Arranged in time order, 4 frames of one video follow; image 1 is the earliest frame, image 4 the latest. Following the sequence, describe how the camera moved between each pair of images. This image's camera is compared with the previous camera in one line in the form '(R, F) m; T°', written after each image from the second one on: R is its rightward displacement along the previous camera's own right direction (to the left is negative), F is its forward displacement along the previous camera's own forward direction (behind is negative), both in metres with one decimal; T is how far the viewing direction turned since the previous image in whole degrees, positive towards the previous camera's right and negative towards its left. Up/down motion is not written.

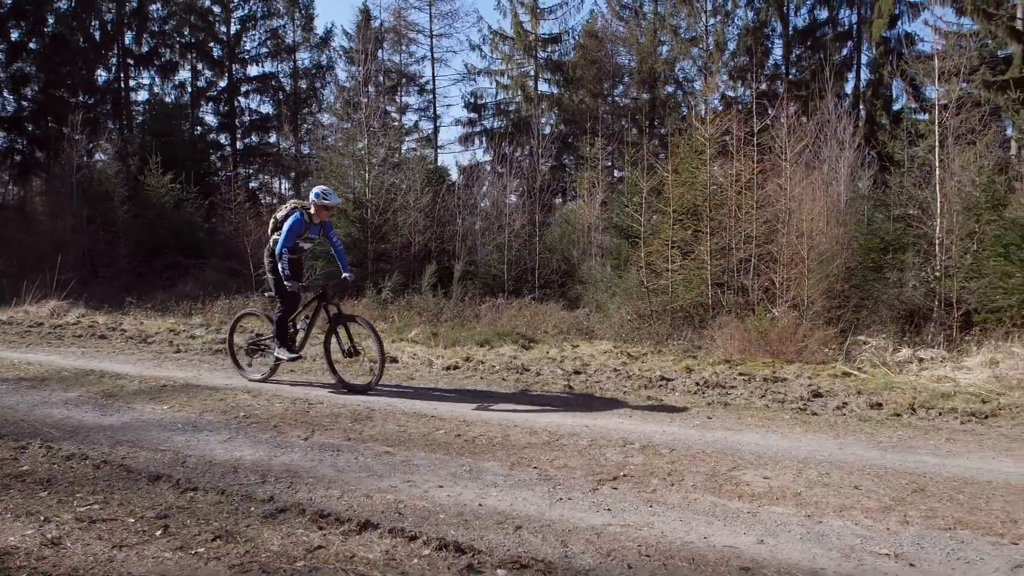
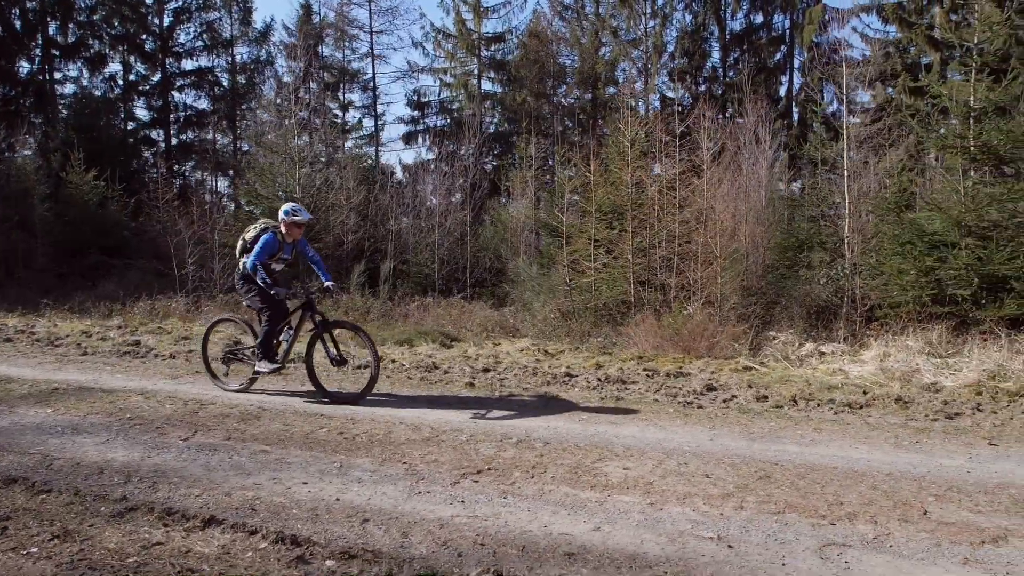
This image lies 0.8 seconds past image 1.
(+0.6, -0.2) m; +3°
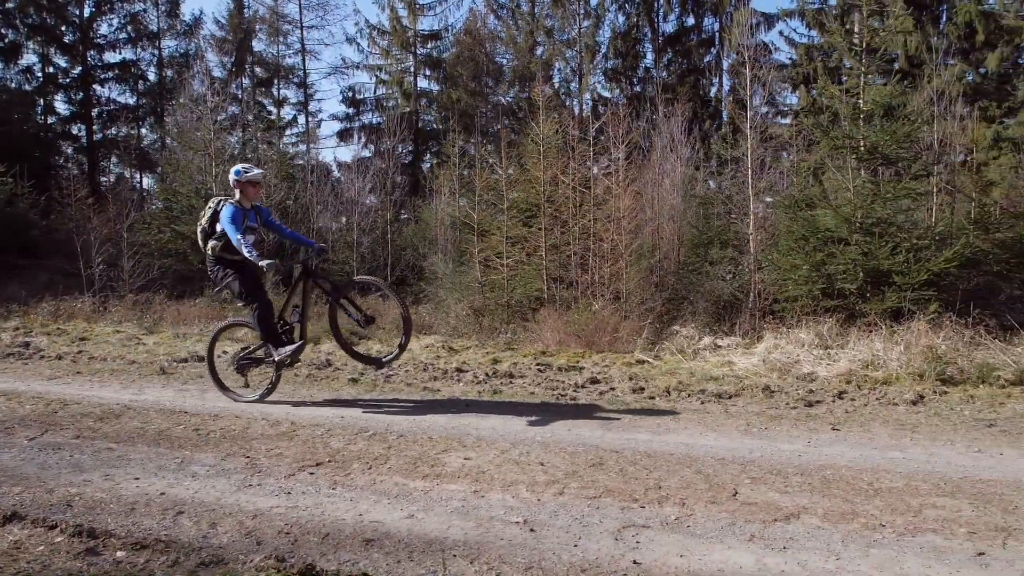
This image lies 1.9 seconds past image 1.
(+0.8, -0.2) m; +4°
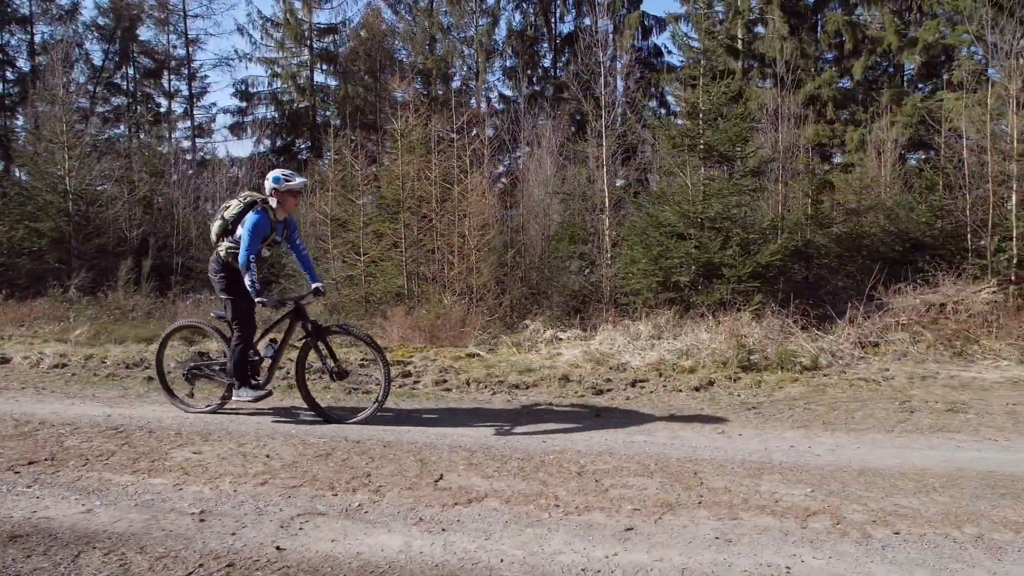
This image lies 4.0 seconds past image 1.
(+1.5, -0.2) m; +5°
